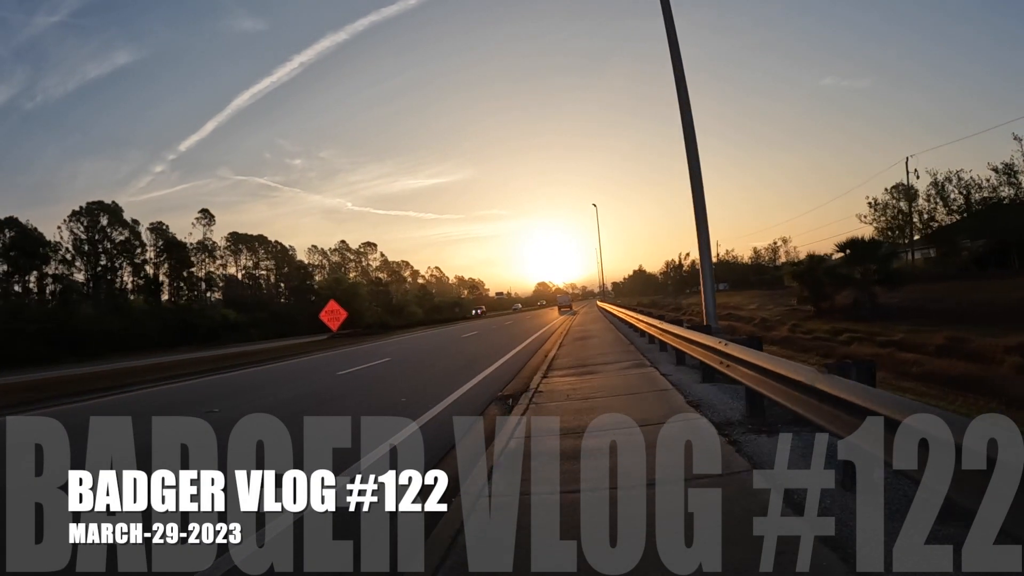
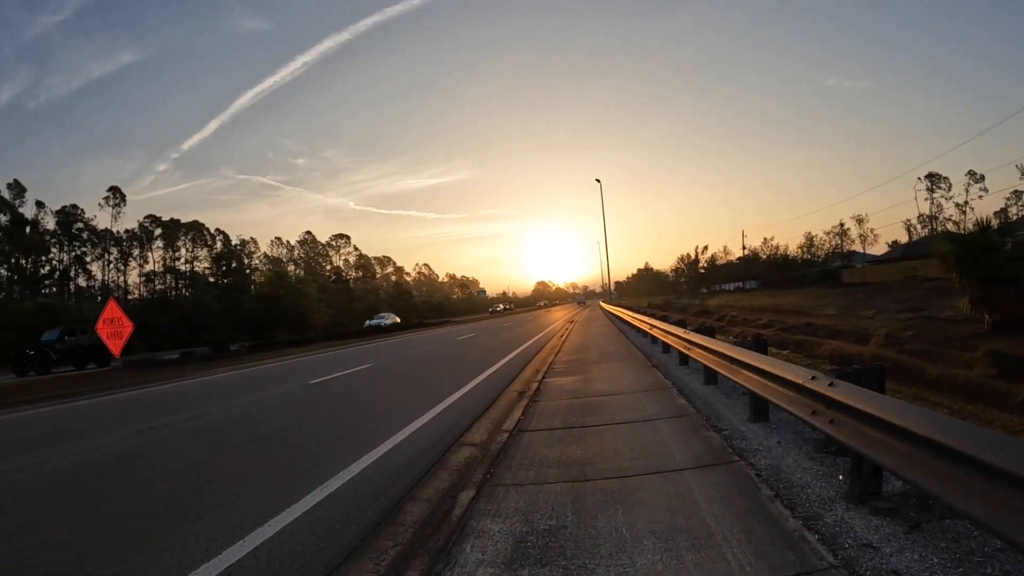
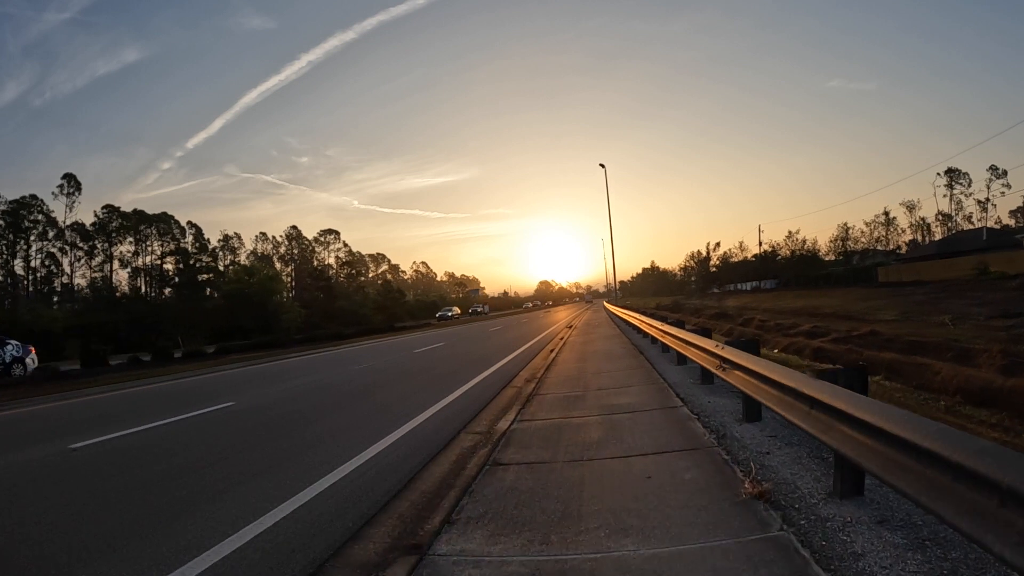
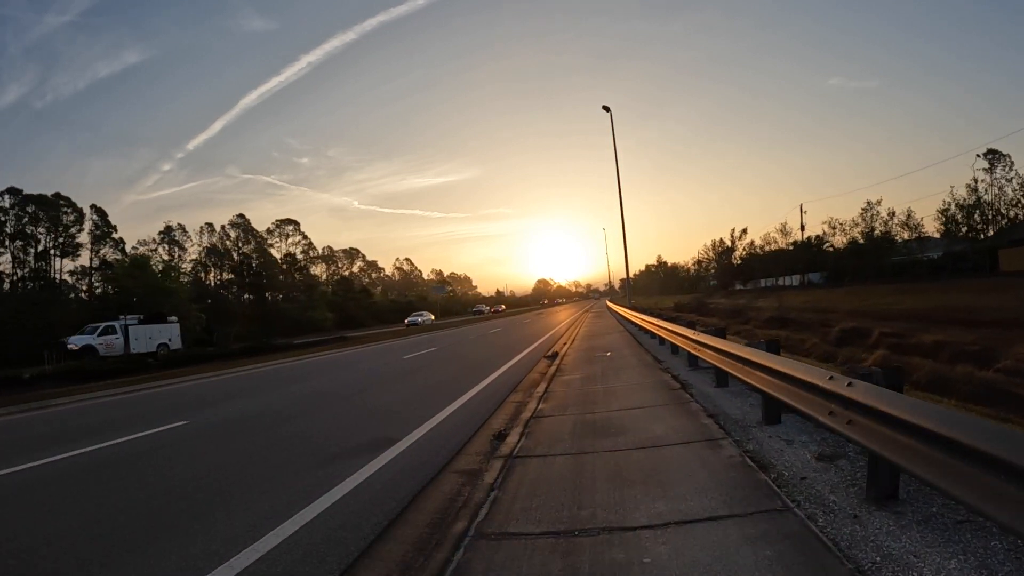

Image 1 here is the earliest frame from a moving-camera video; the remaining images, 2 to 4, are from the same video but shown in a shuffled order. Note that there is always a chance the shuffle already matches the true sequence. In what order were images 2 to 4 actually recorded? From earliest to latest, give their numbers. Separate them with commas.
2, 3, 4
